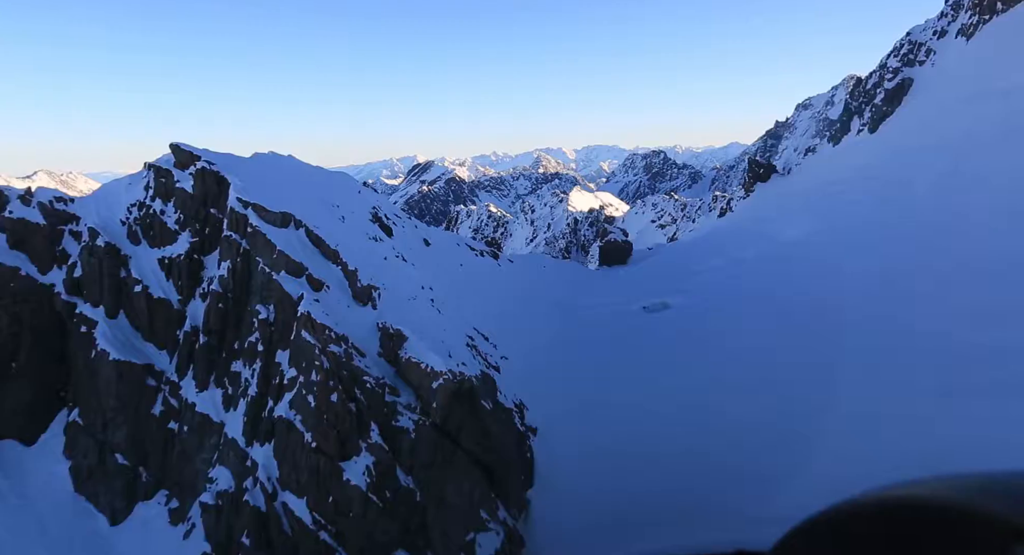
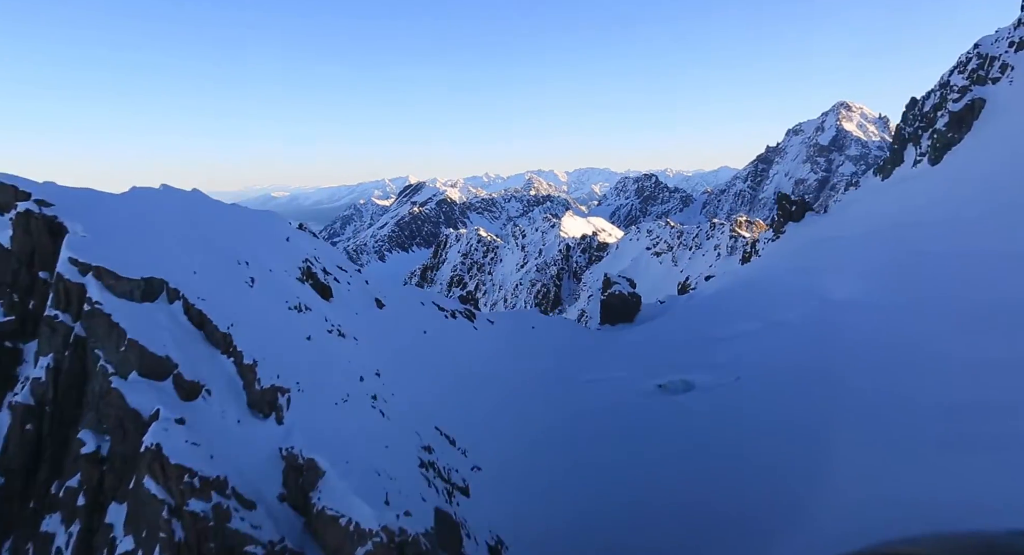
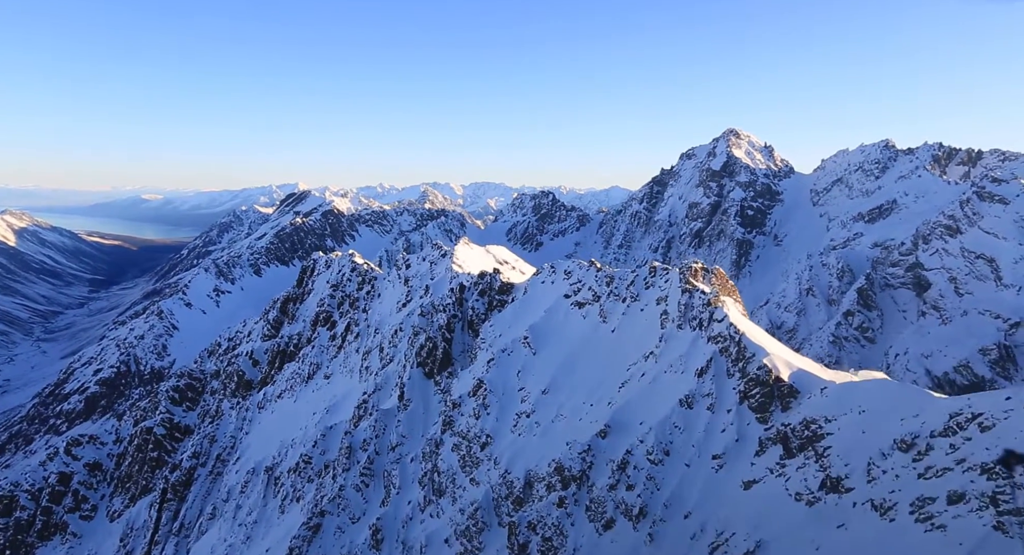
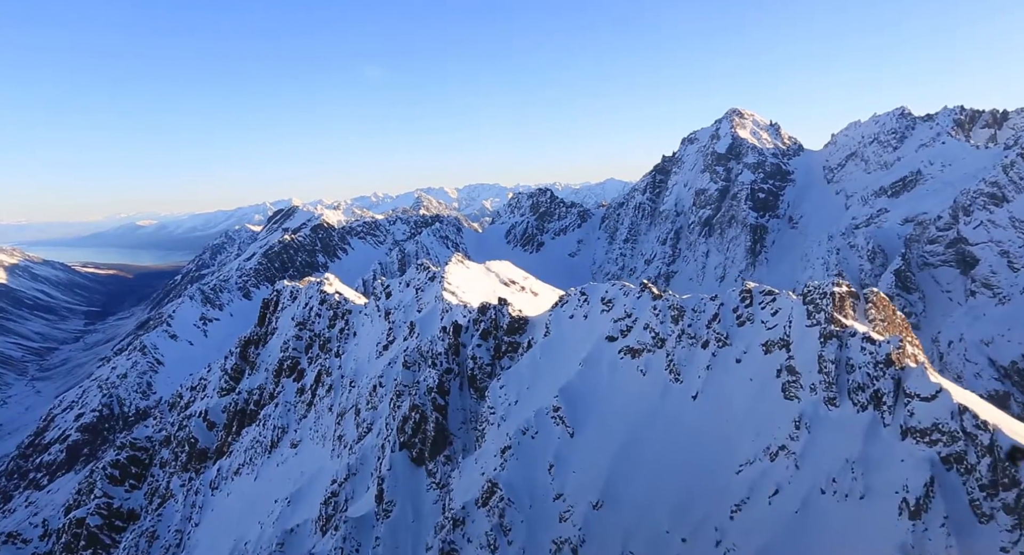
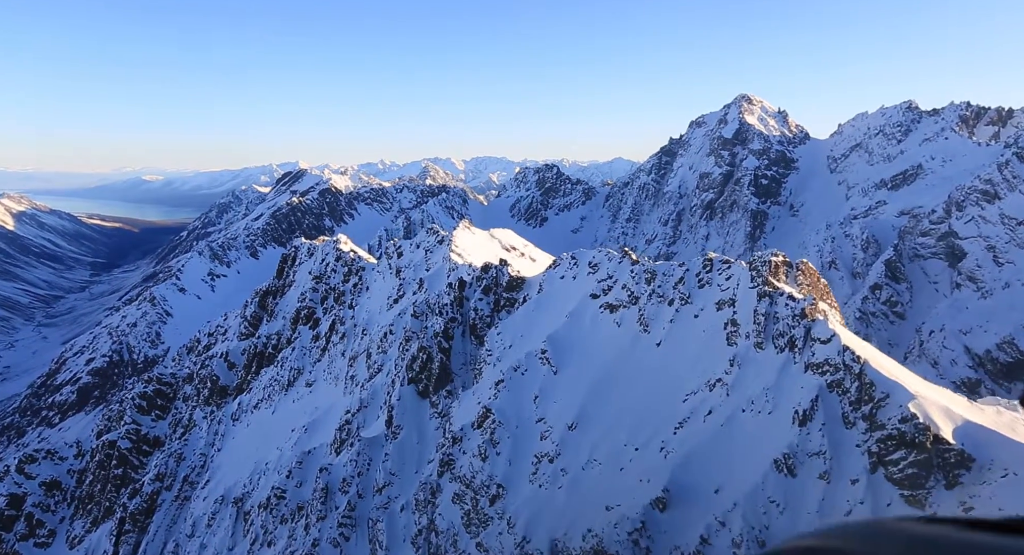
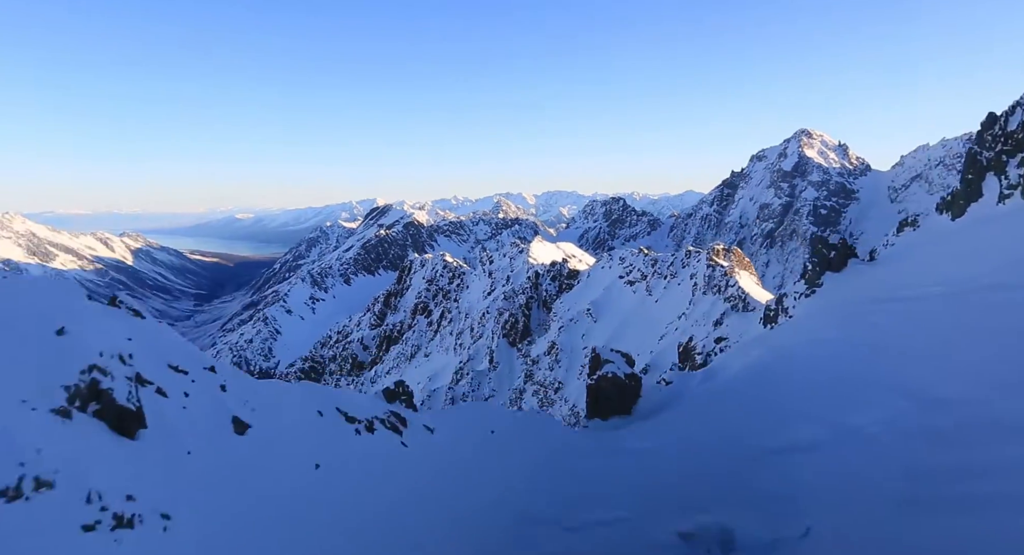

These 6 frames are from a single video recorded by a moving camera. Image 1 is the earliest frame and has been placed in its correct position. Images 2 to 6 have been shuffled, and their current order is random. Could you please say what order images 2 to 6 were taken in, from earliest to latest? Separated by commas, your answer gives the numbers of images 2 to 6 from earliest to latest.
2, 6, 3, 5, 4
